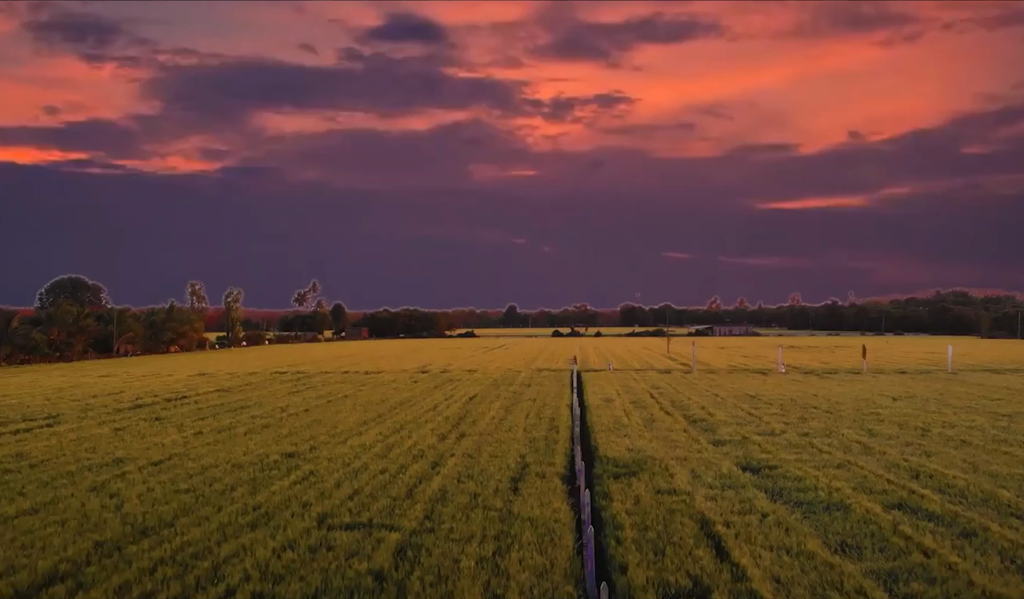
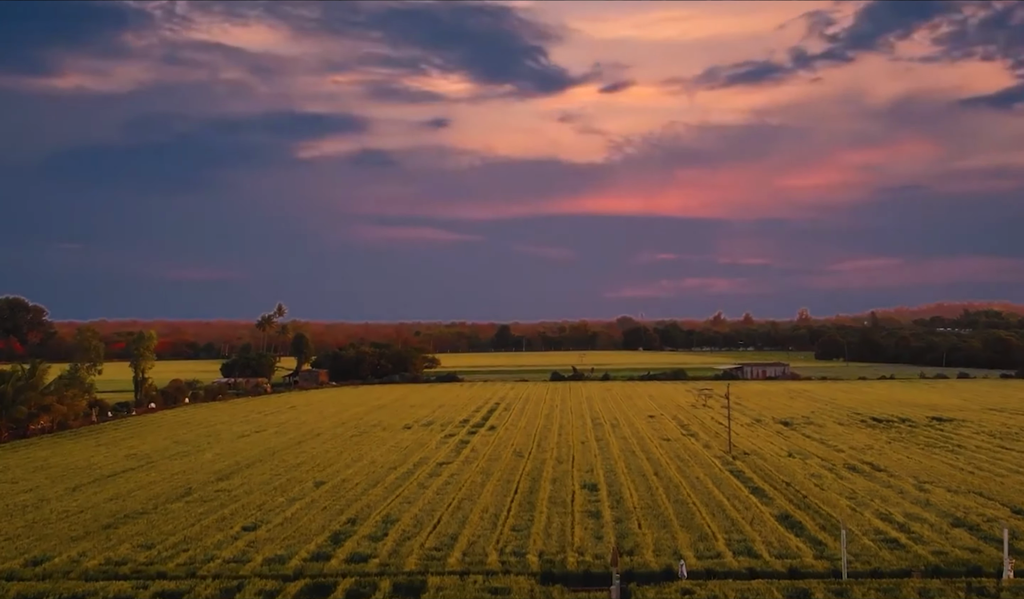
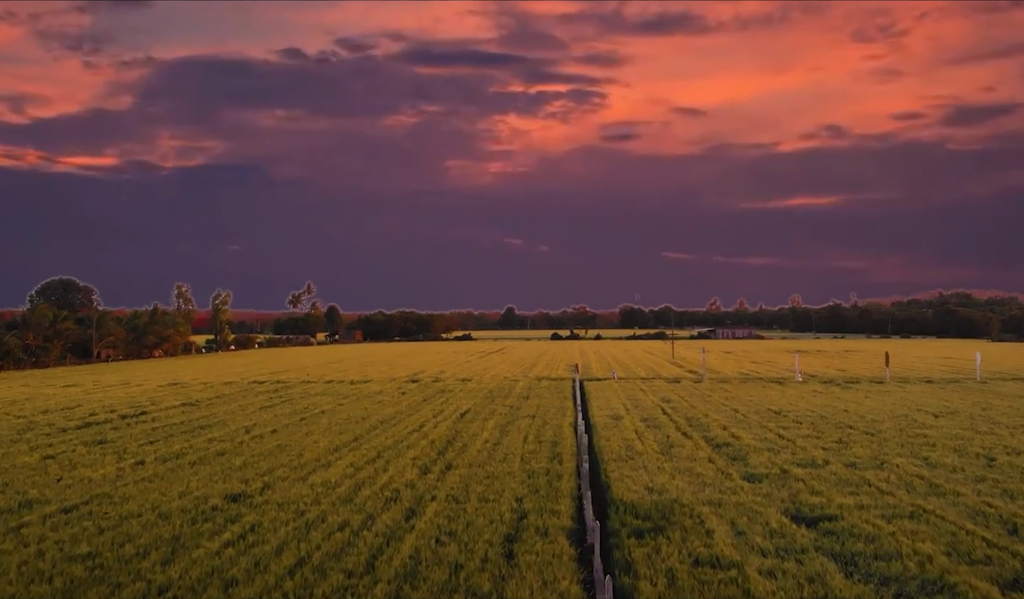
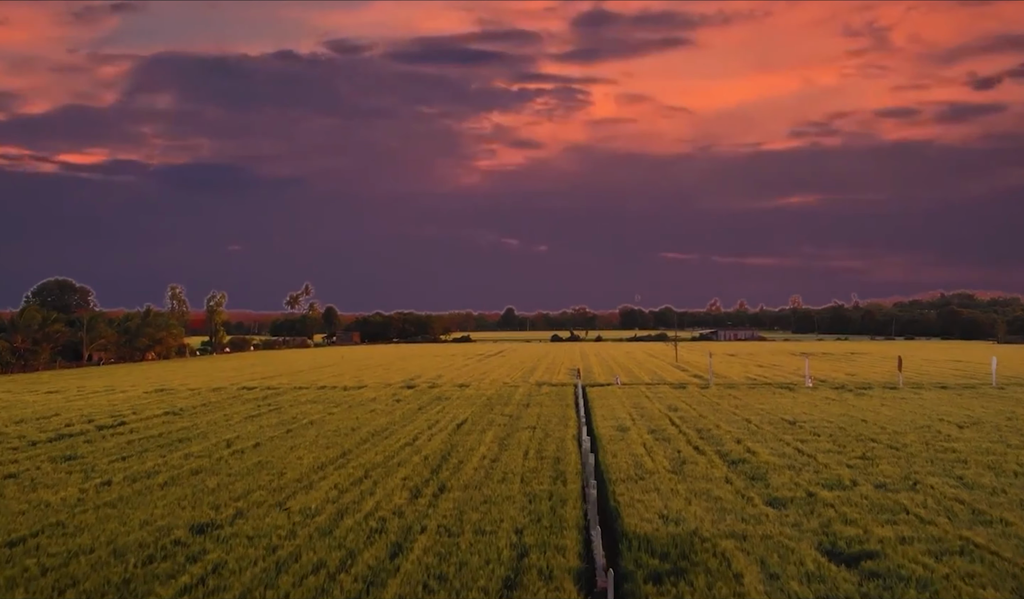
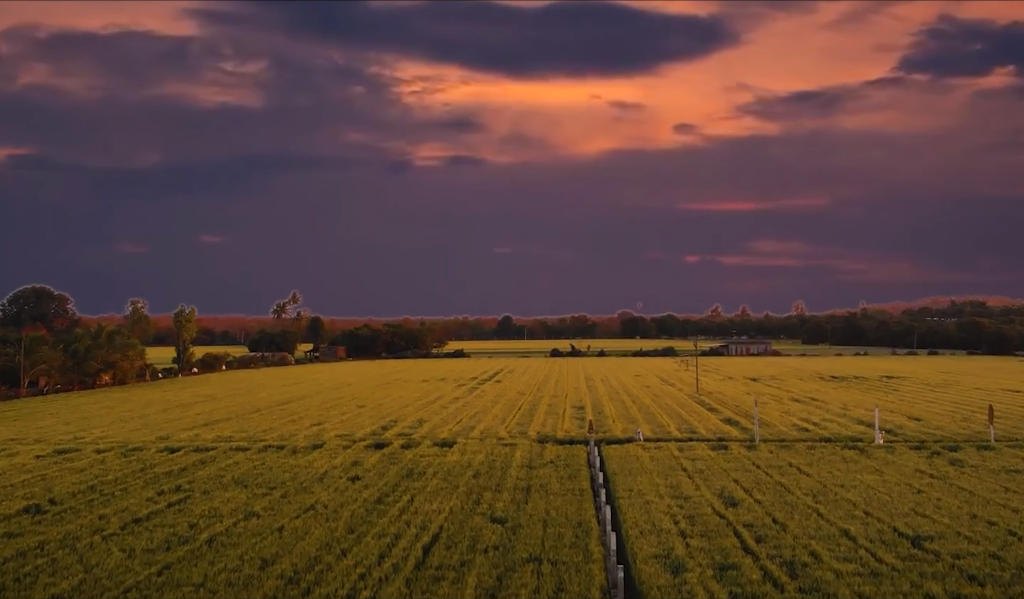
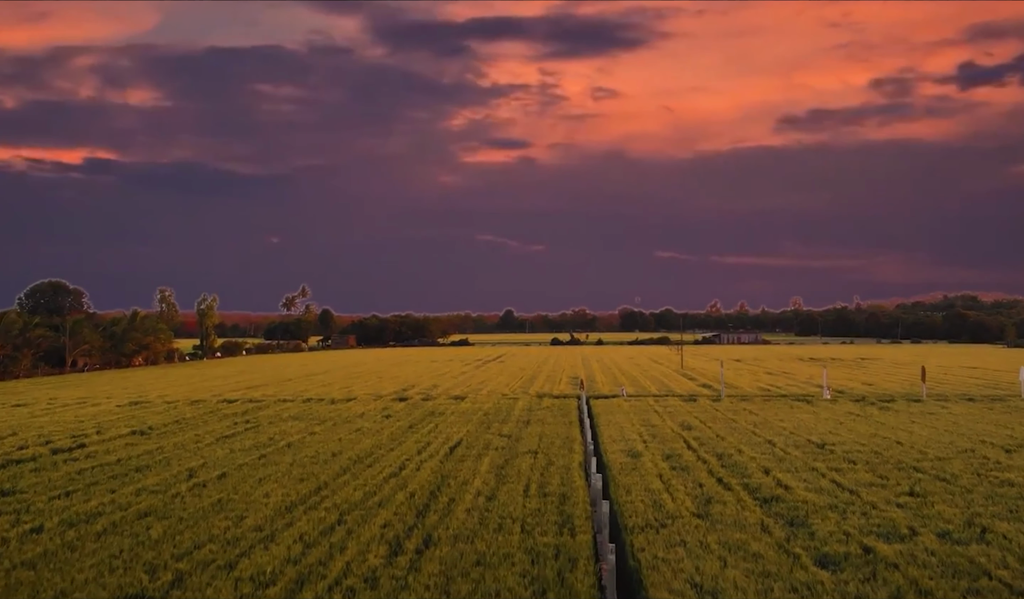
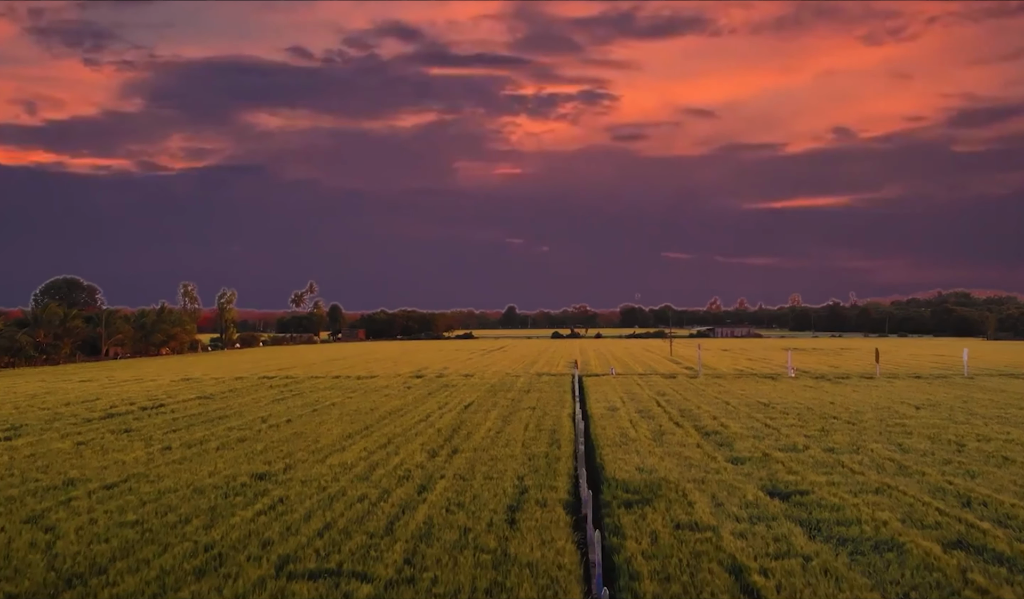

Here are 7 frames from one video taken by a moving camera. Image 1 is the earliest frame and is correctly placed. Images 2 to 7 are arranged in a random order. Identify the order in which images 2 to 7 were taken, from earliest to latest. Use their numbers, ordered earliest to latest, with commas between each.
7, 3, 4, 6, 5, 2
